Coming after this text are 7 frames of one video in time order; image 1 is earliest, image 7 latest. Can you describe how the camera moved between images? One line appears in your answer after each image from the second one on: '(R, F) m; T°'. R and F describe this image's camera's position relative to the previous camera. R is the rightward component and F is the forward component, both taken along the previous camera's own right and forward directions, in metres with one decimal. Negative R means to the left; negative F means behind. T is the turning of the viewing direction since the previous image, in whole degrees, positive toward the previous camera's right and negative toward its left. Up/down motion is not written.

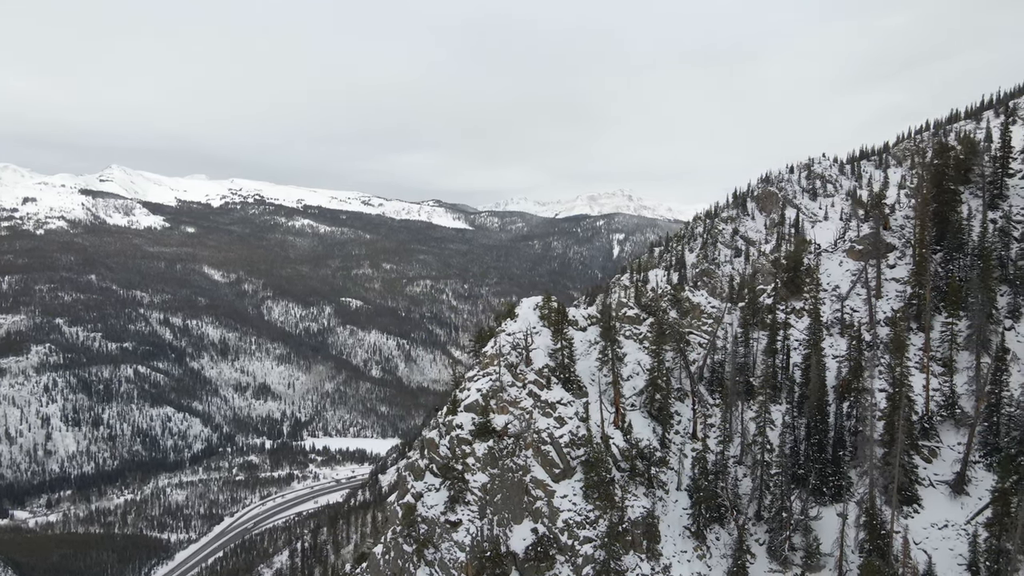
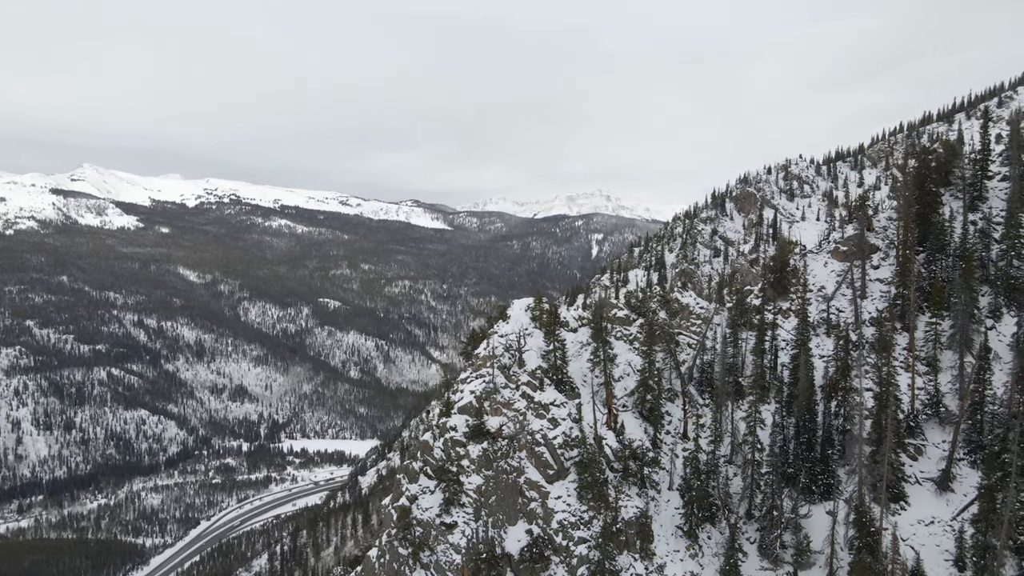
(-0.6, 0.0) m; +1°
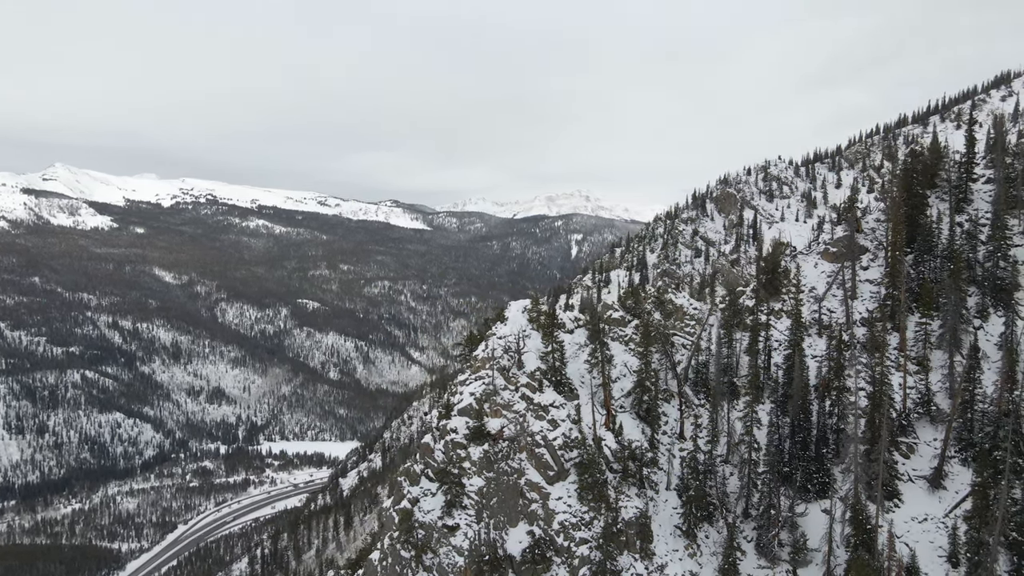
(-0.9, -0.2) m; +1°
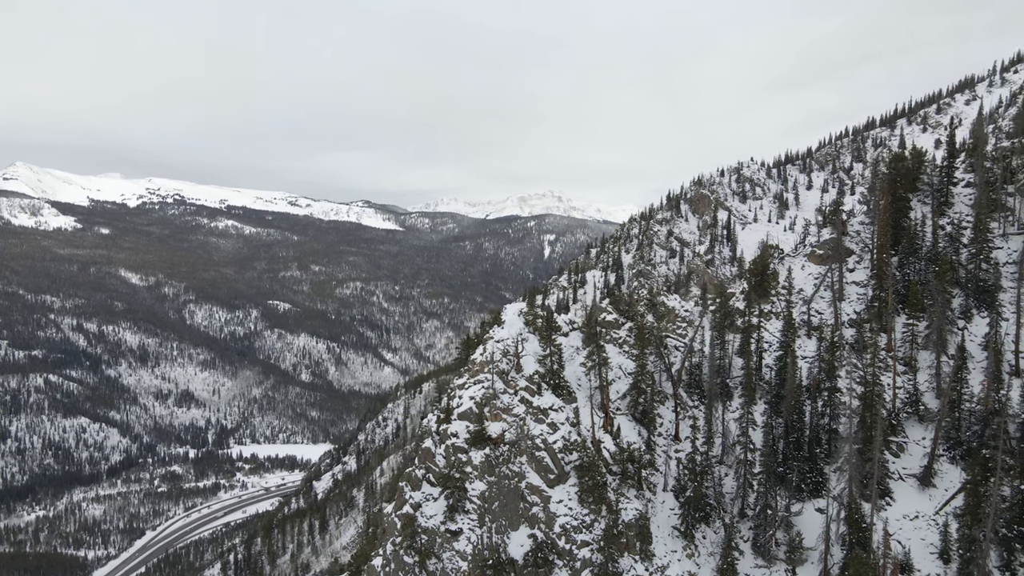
(-1.2, -0.2) m; +1°
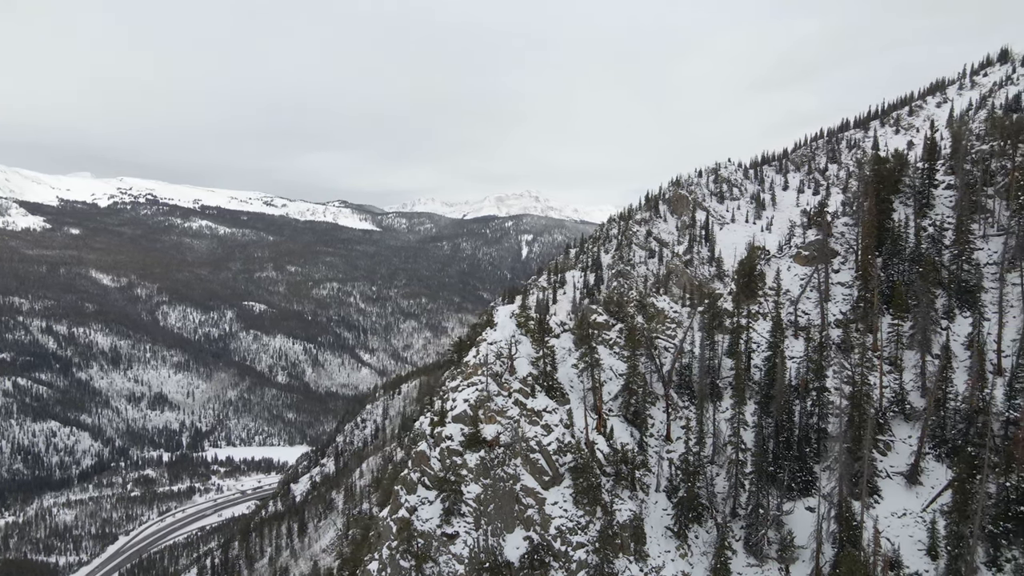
(-0.6, 0.0) m; +1°
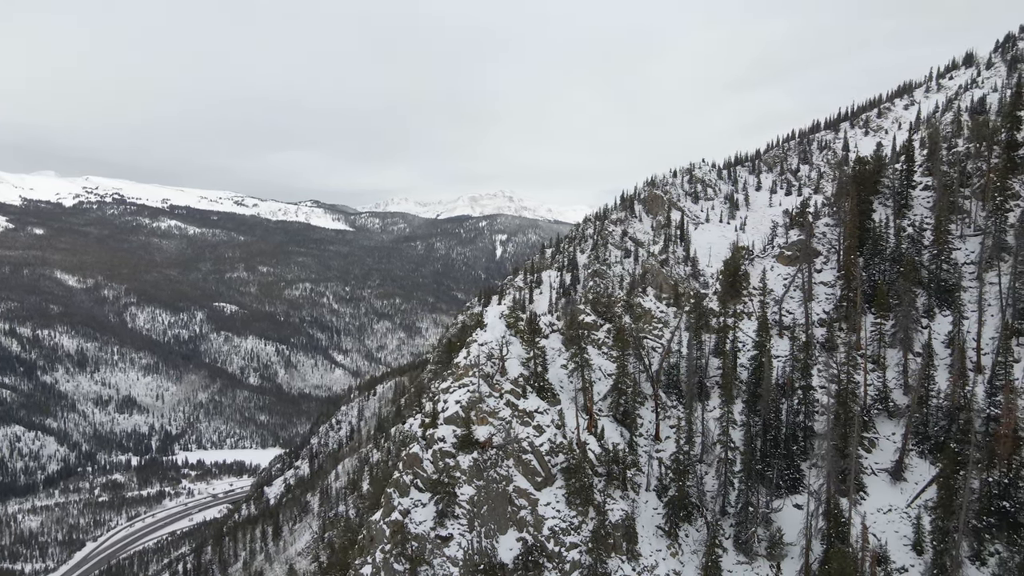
(-0.7, +0.2) m; +2°
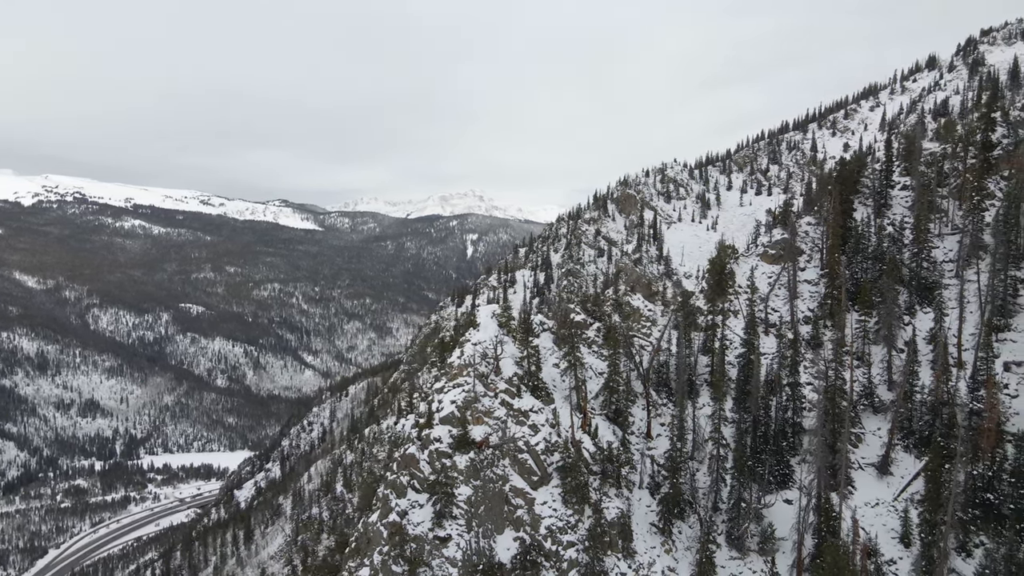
(-1.0, 0.0) m; +2°
